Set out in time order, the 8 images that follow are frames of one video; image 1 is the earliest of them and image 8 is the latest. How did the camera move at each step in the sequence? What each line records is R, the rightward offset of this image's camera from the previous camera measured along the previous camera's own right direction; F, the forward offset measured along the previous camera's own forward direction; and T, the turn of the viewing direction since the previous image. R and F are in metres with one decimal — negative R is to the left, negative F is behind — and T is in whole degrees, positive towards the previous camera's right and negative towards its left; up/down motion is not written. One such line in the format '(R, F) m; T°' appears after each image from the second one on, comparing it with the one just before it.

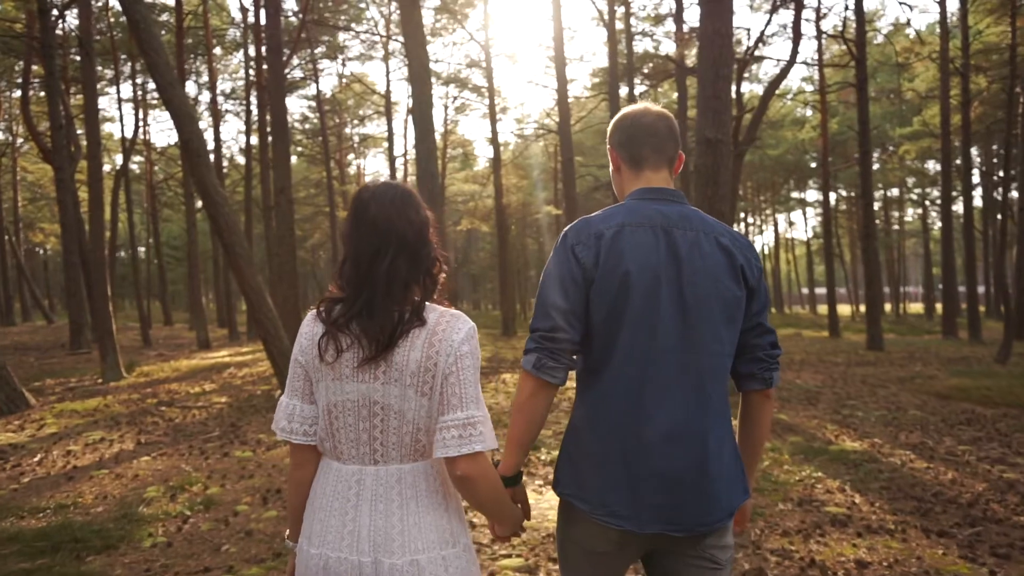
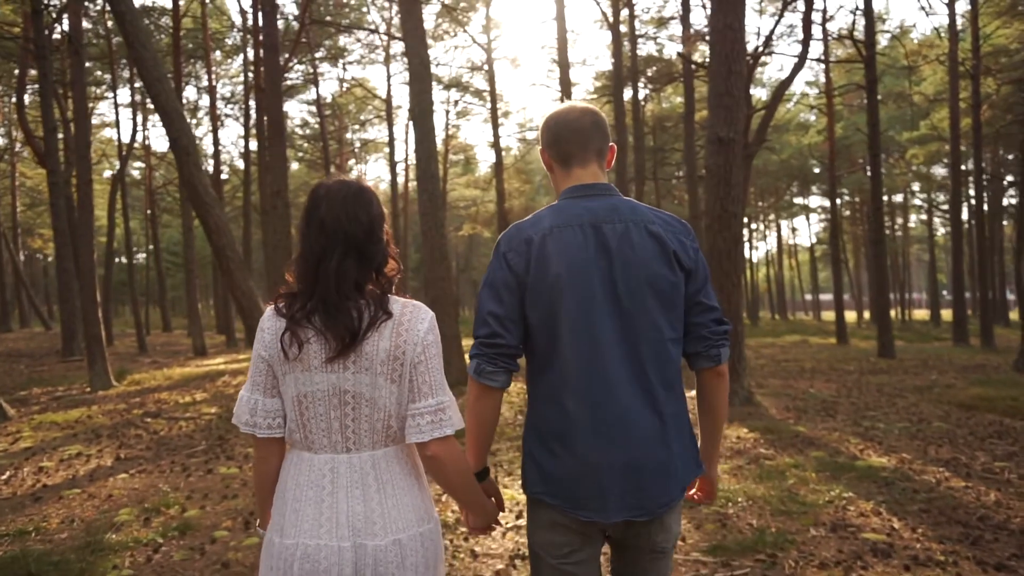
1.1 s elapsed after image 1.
(0.0, +0.4) m; 0°
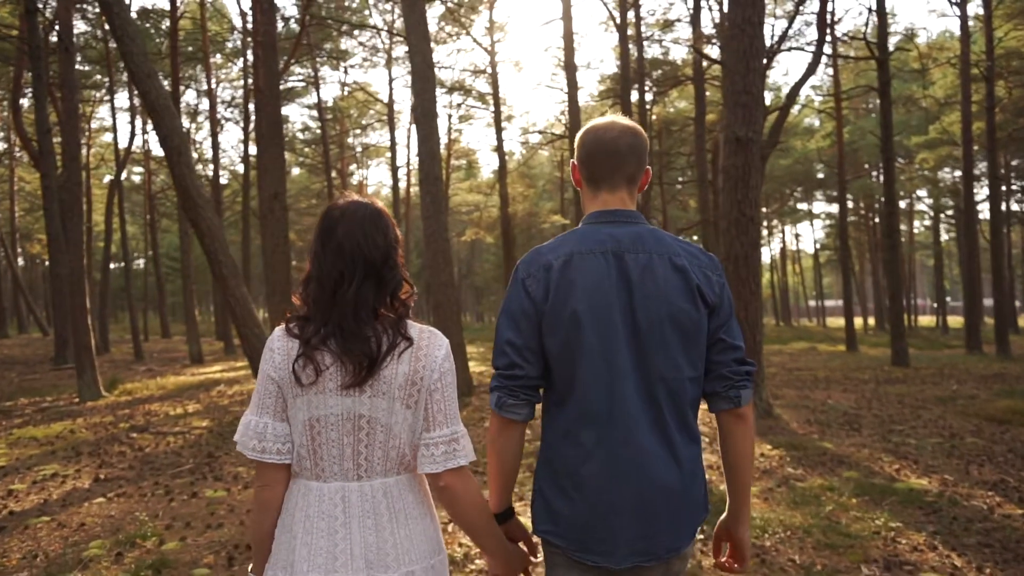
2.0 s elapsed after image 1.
(-0.1, +0.5) m; 0°
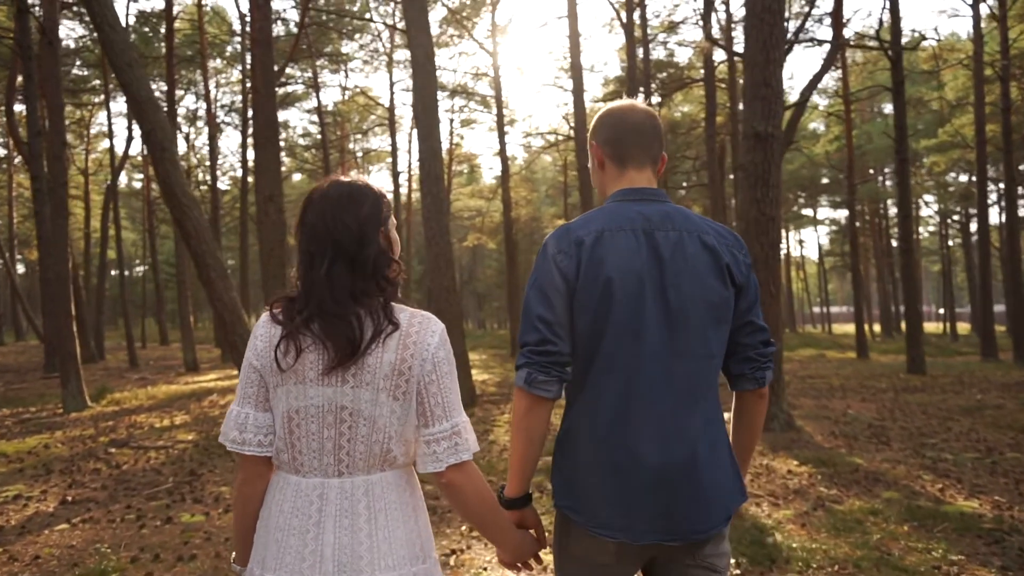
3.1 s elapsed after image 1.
(0.0, +0.5) m; 0°
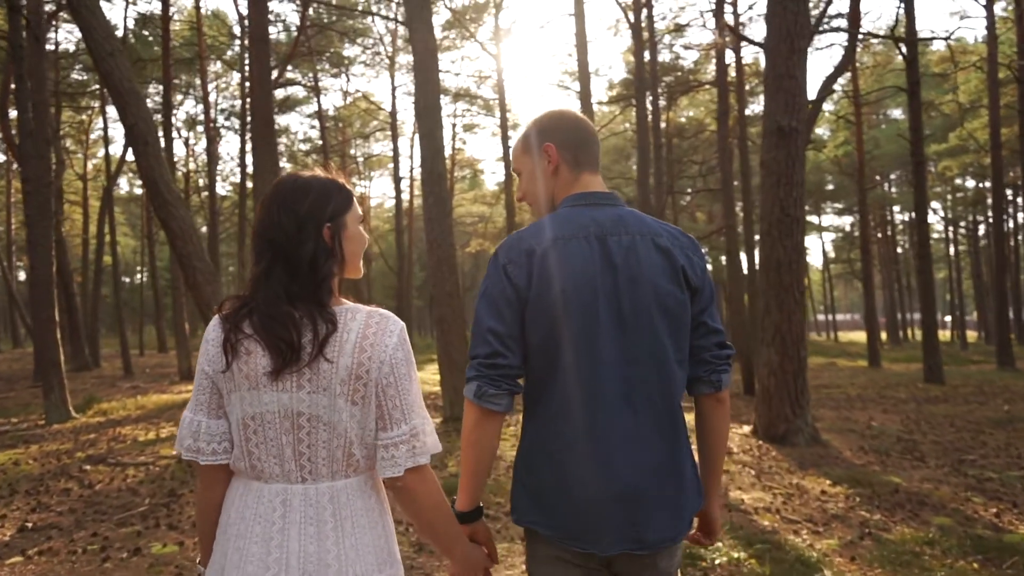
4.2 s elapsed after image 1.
(0.0, +0.5) m; 0°
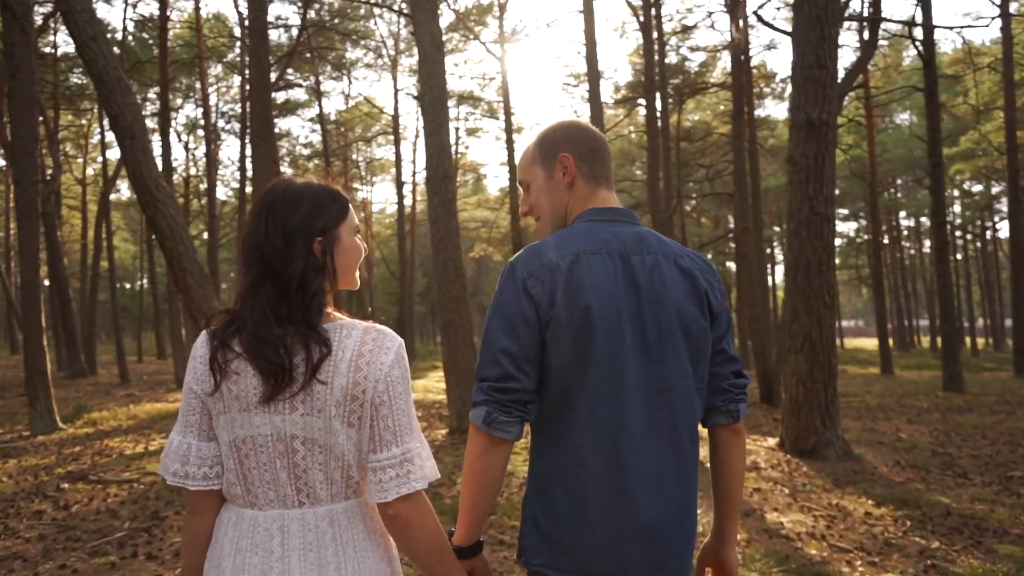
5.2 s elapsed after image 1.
(-0.1, +0.5) m; 0°
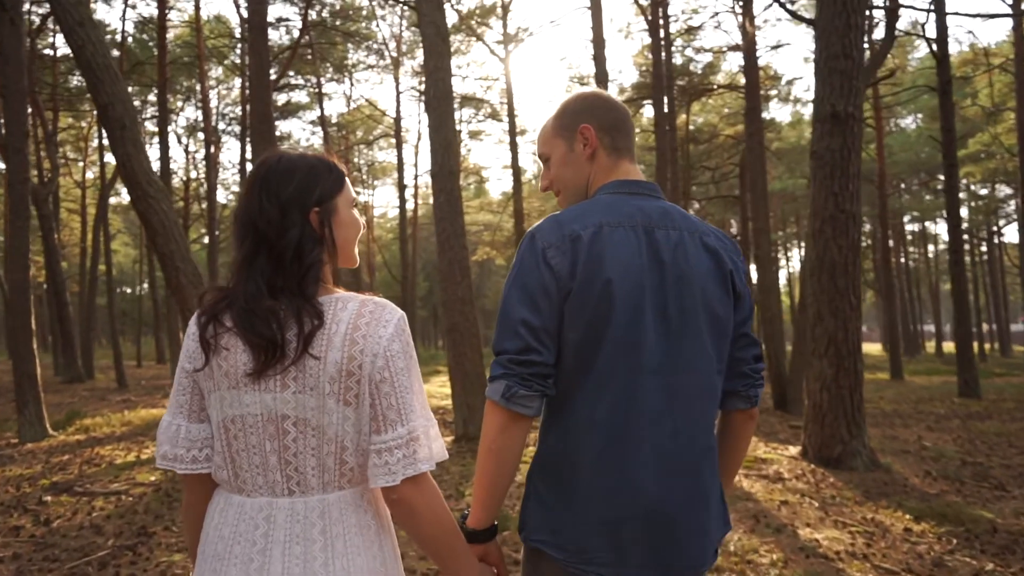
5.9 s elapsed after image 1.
(-0.1, +0.4) m; 0°
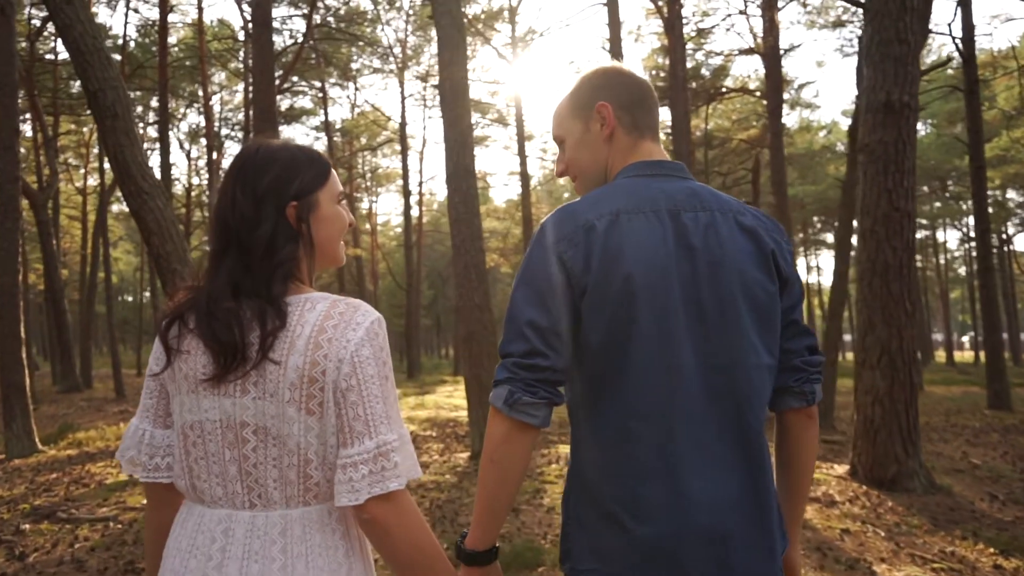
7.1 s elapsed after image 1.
(-0.2, +0.6) m; 0°
